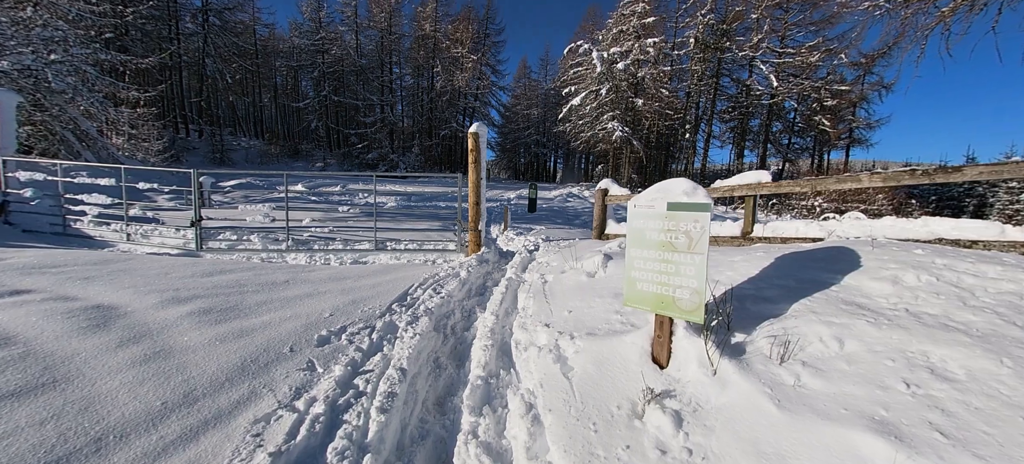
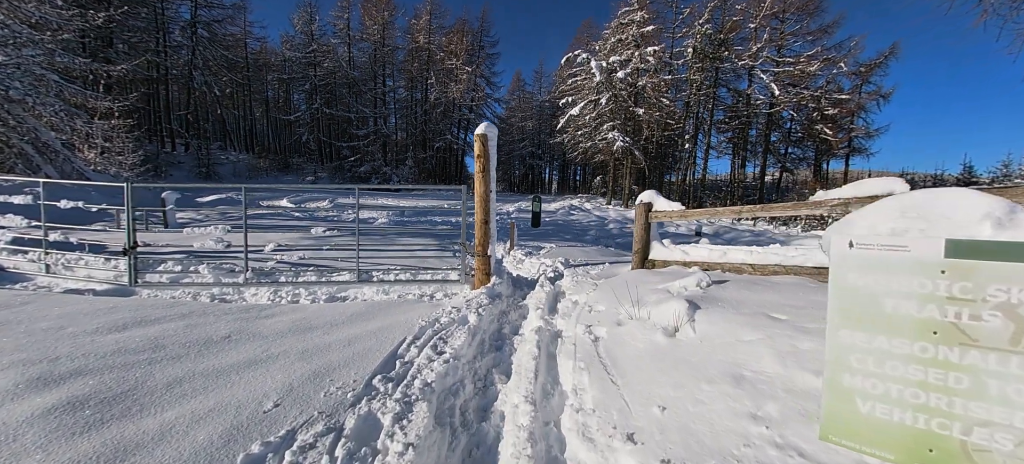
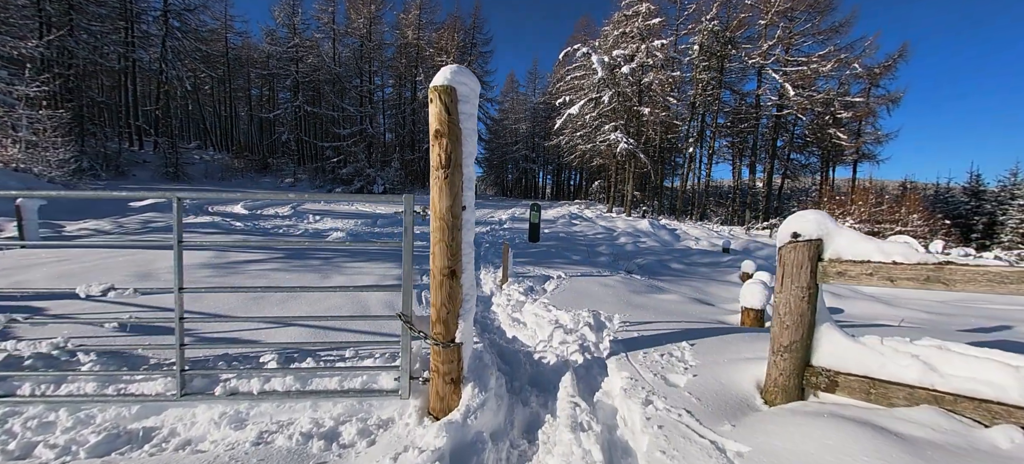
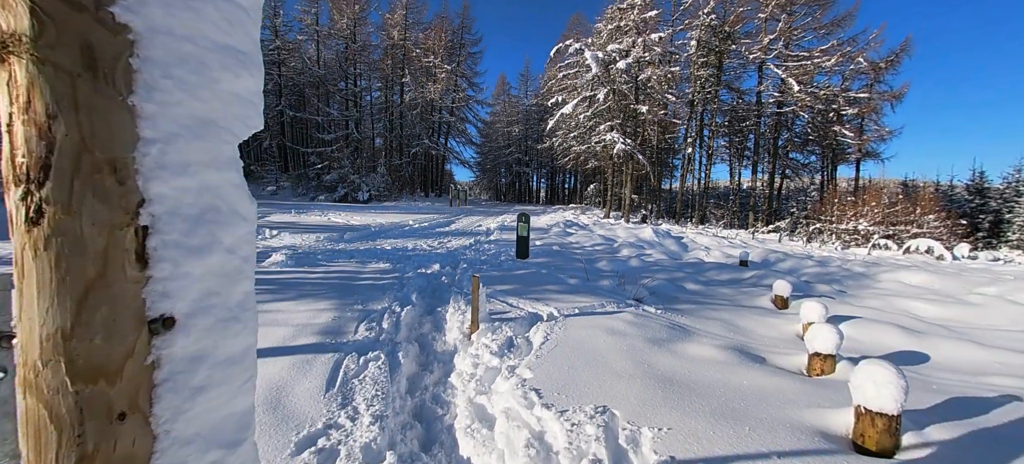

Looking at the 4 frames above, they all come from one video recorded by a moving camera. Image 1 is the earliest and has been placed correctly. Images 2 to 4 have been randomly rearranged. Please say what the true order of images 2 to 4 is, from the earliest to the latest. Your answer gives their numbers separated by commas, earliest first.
2, 3, 4
